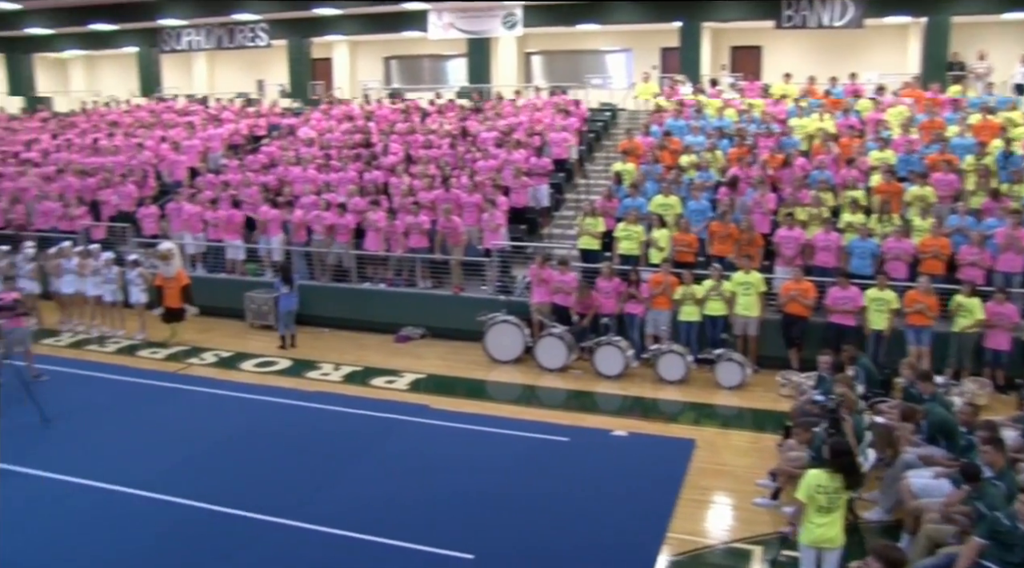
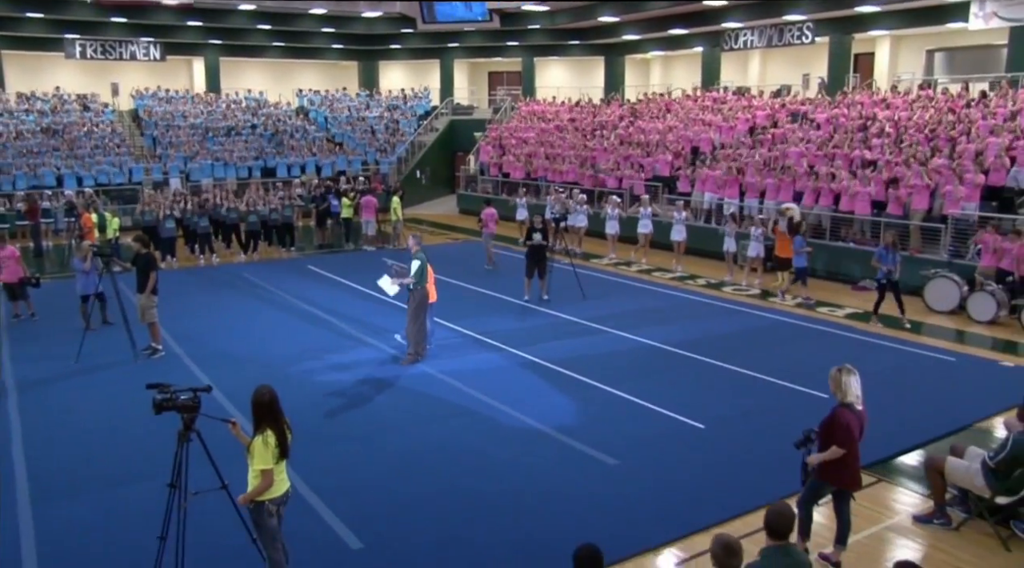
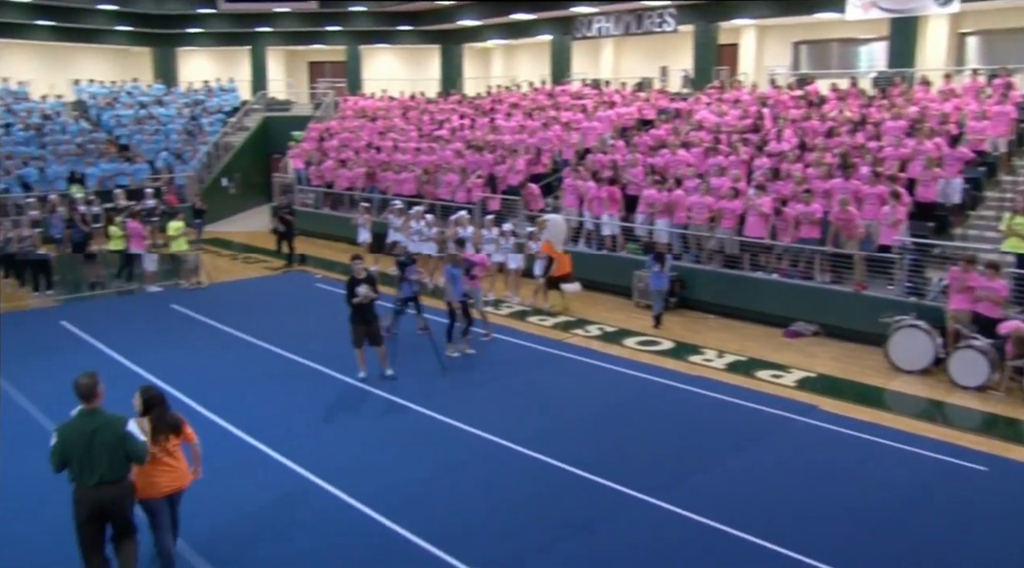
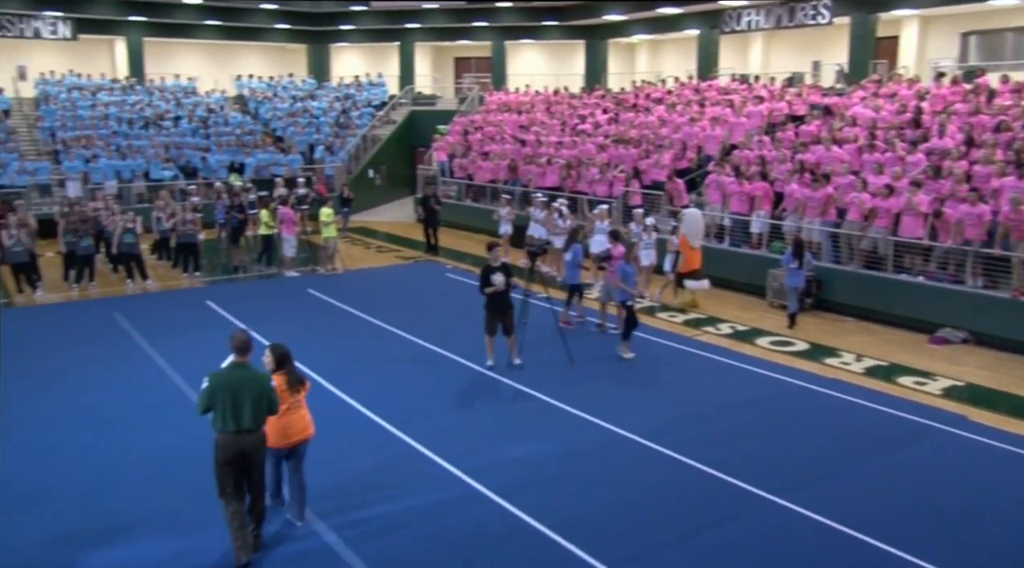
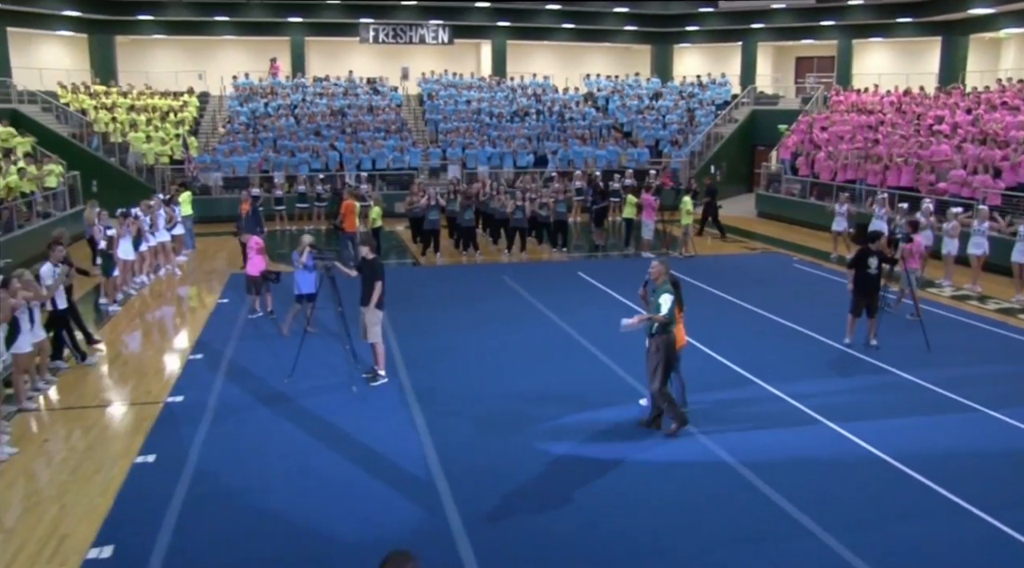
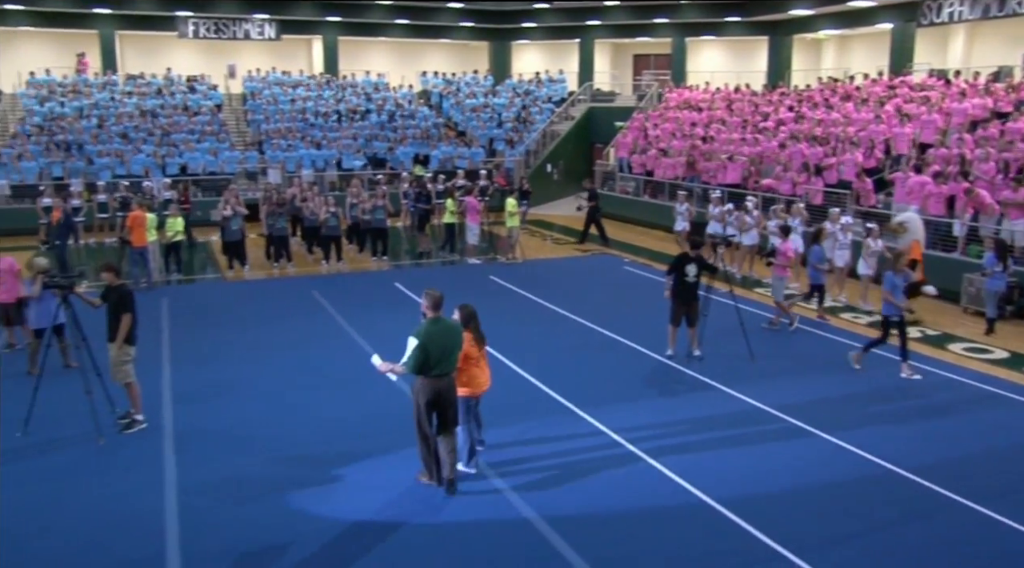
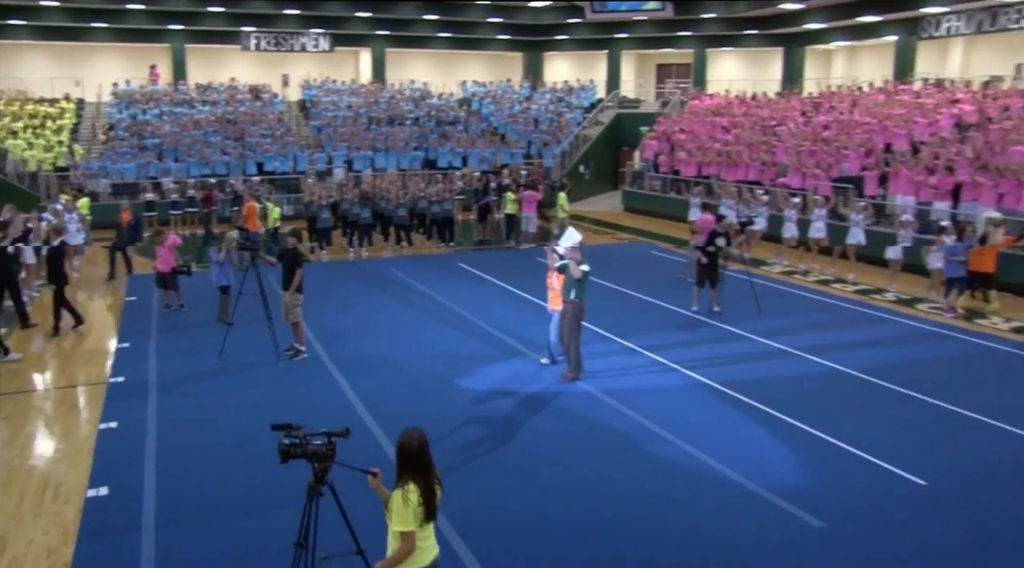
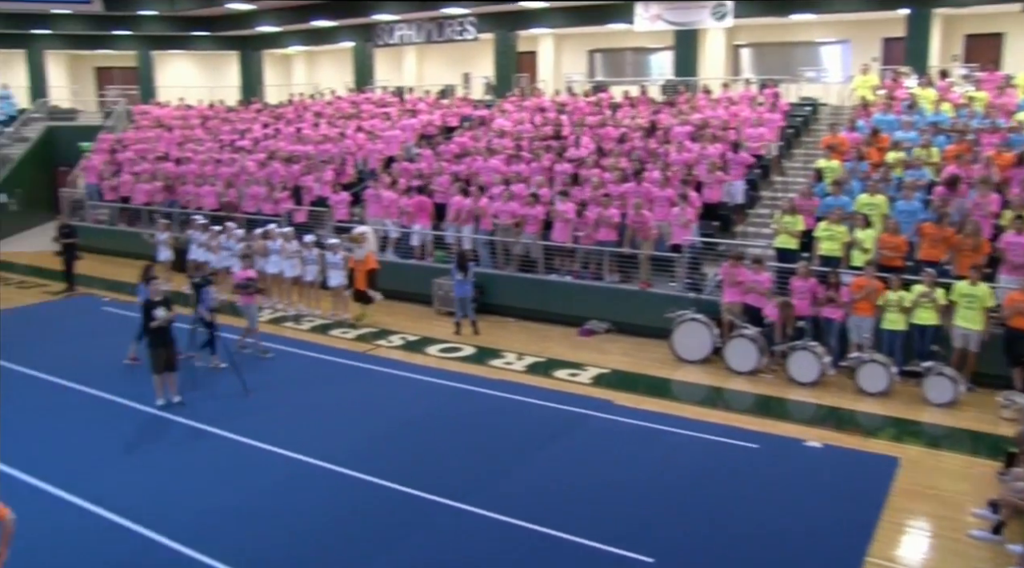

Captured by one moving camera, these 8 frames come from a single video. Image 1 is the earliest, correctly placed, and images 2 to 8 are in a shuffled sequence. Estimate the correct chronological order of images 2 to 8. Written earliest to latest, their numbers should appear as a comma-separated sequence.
8, 3, 4, 6, 5, 7, 2
